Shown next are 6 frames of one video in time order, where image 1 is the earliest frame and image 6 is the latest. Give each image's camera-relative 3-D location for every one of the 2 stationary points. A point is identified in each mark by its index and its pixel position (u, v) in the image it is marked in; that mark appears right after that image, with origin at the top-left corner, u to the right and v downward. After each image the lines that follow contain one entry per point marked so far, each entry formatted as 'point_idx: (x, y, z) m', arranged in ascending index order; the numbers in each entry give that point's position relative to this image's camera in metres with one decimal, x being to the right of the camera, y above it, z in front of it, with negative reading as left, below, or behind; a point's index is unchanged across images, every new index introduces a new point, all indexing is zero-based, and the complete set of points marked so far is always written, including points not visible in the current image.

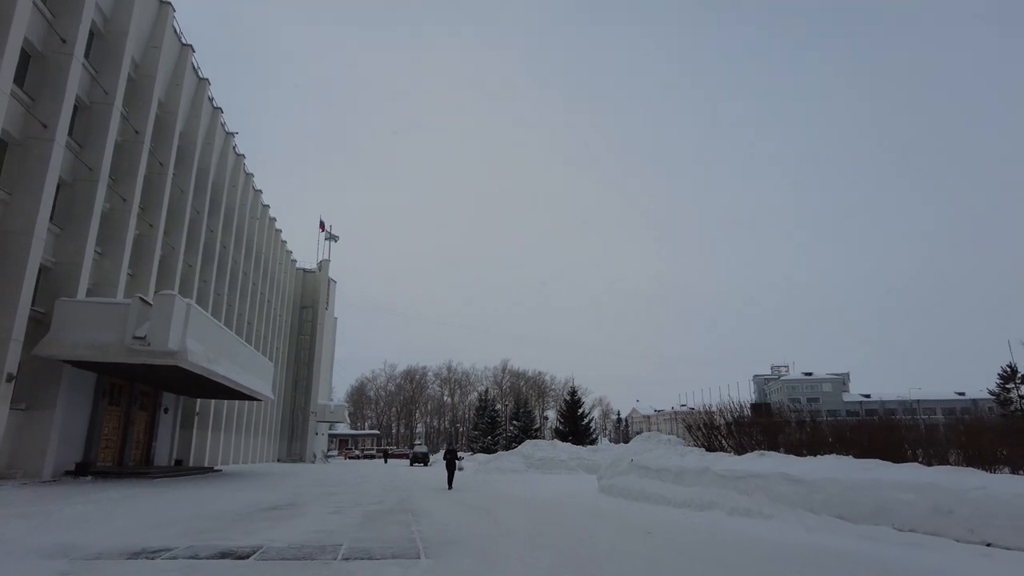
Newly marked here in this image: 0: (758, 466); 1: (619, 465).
0: (+3.5, -2.6, +8.9) m
1: (+2.4, -4.0, +14.2) m
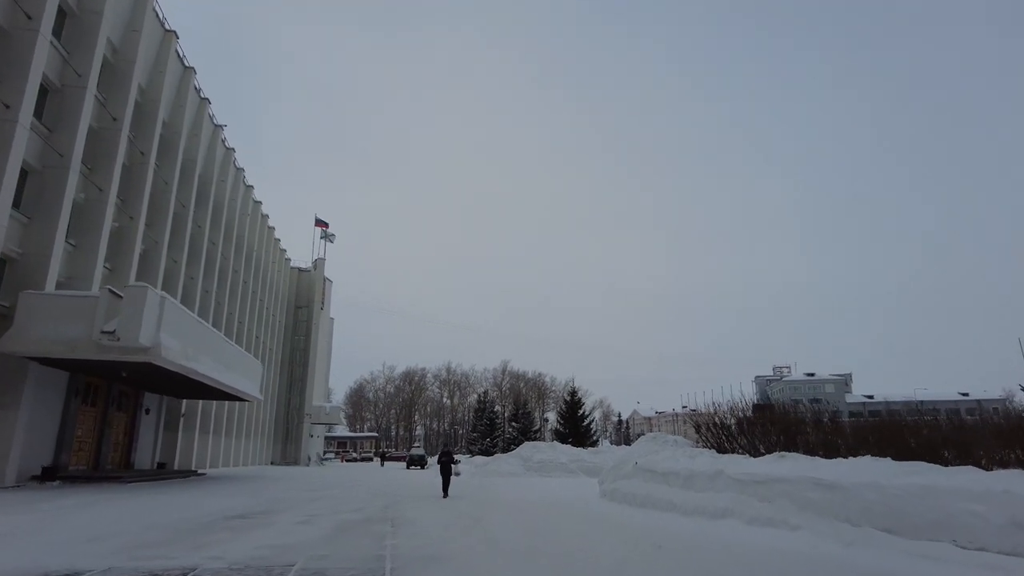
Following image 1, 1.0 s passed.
0: (+3.4, -2.3, +8.0) m
1: (+2.3, -3.8, +13.2) m
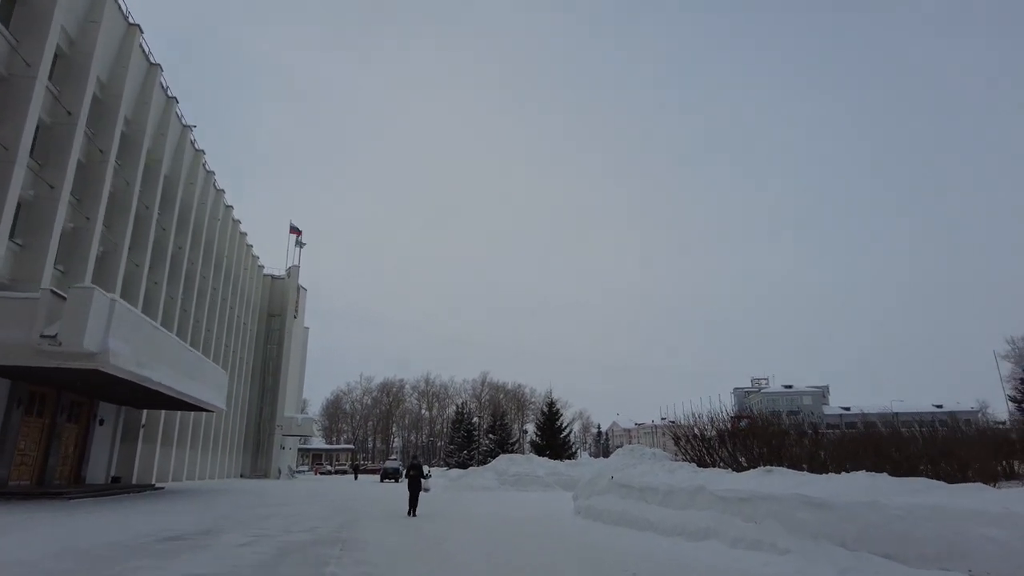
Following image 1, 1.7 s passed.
0: (+3.0, -2.3, +7.3) m
1: (+1.7, -3.9, +12.5) m
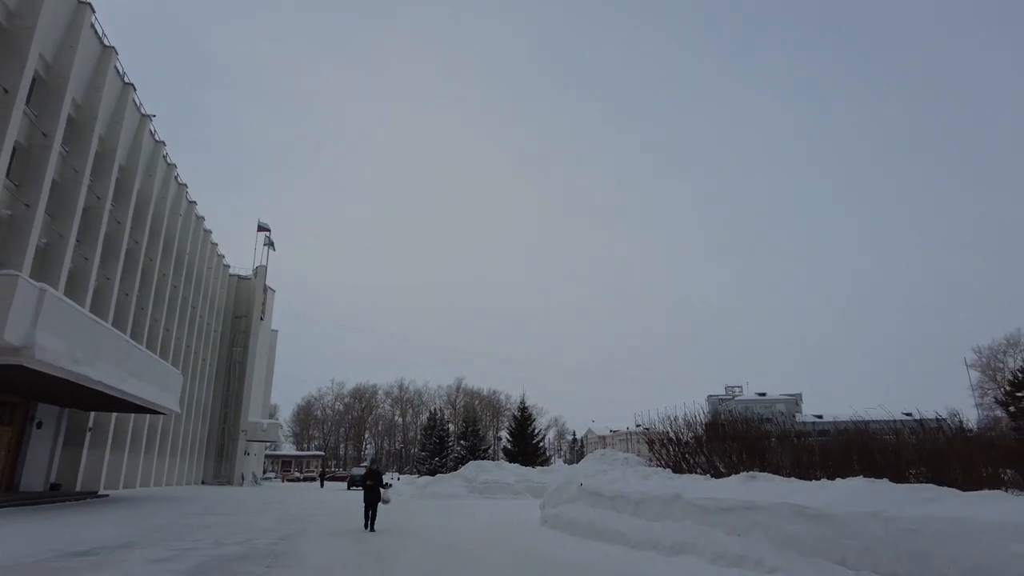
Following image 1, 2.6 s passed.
0: (+2.5, -2.2, +6.5) m
1: (+1.0, -3.8, +11.6) m
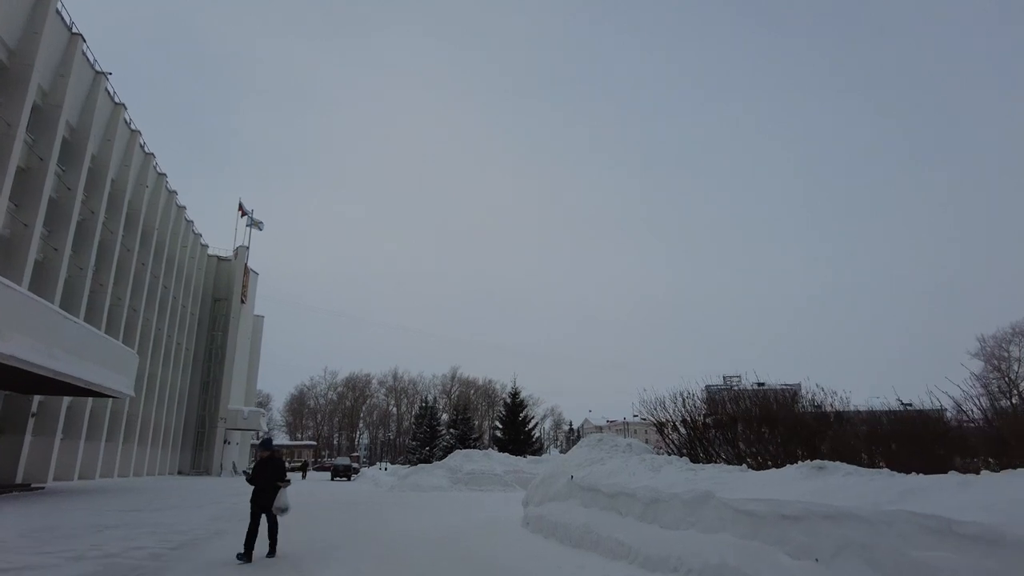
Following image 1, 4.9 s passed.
0: (+2.1, -1.4, +4.3) m
1: (+0.6, -2.9, +9.4) m
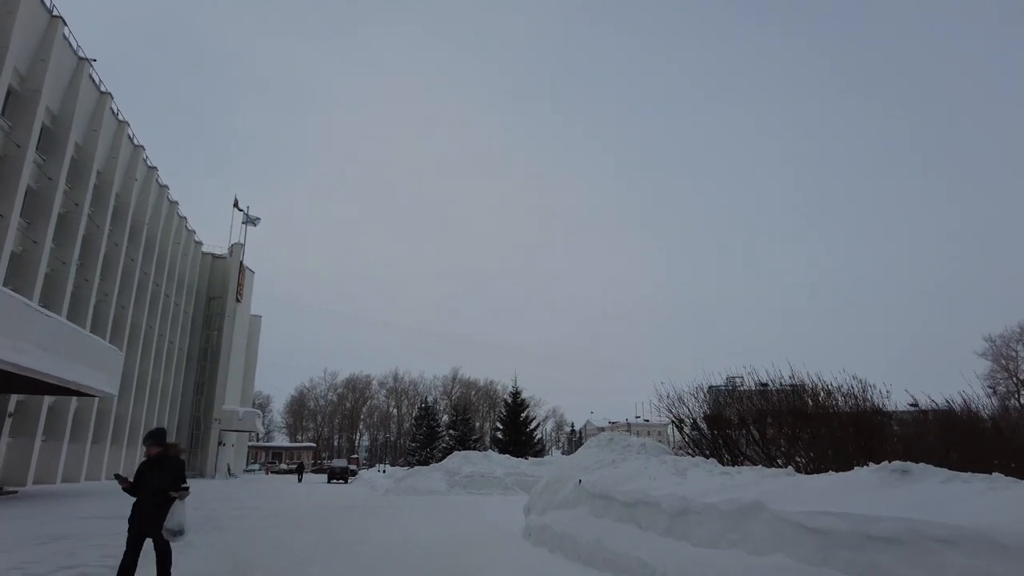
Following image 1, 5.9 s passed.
0: (+2.1, -1.1, +3.2) m
1: (+0.6, -2.7, +8.3) m
